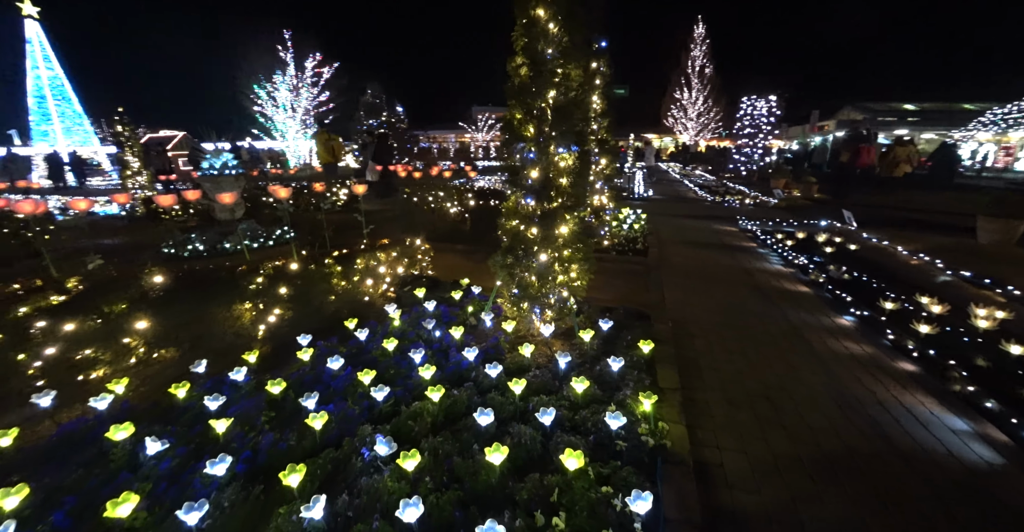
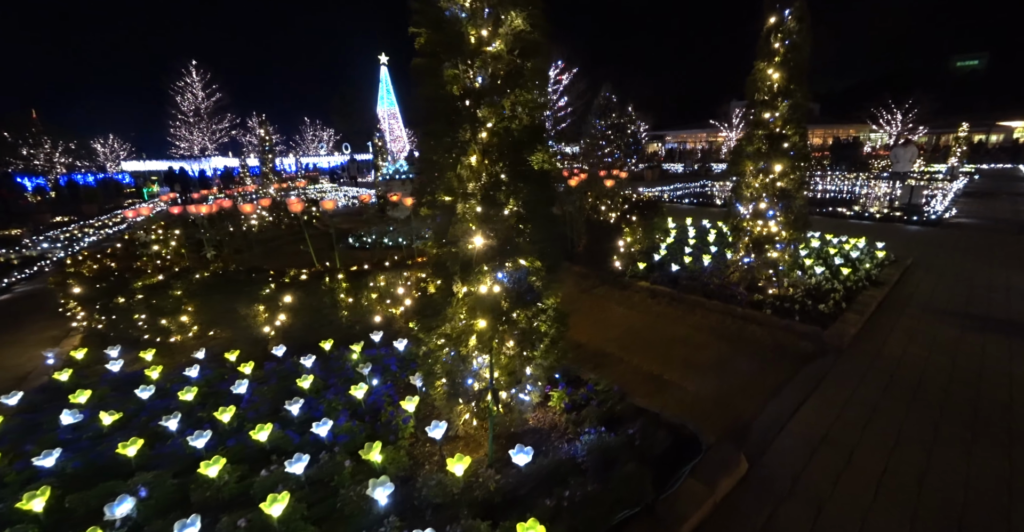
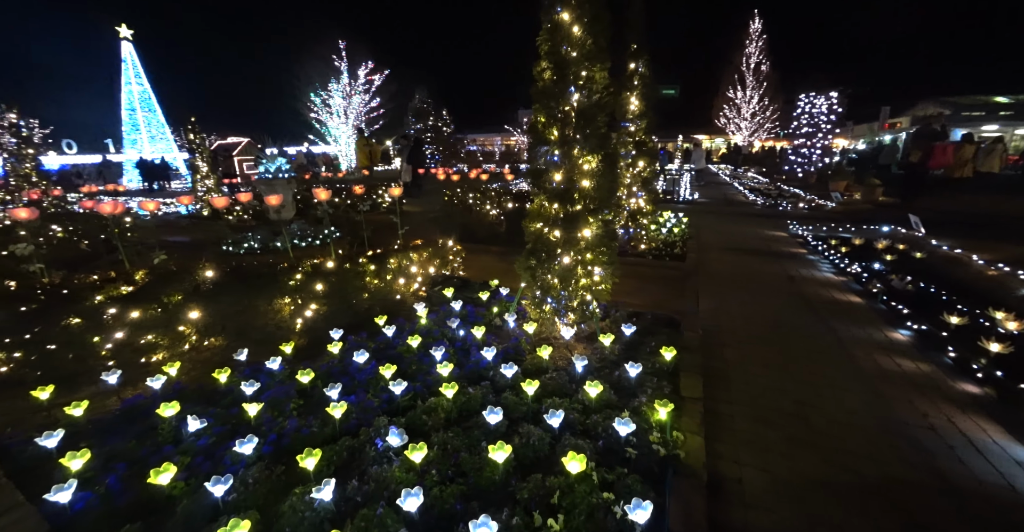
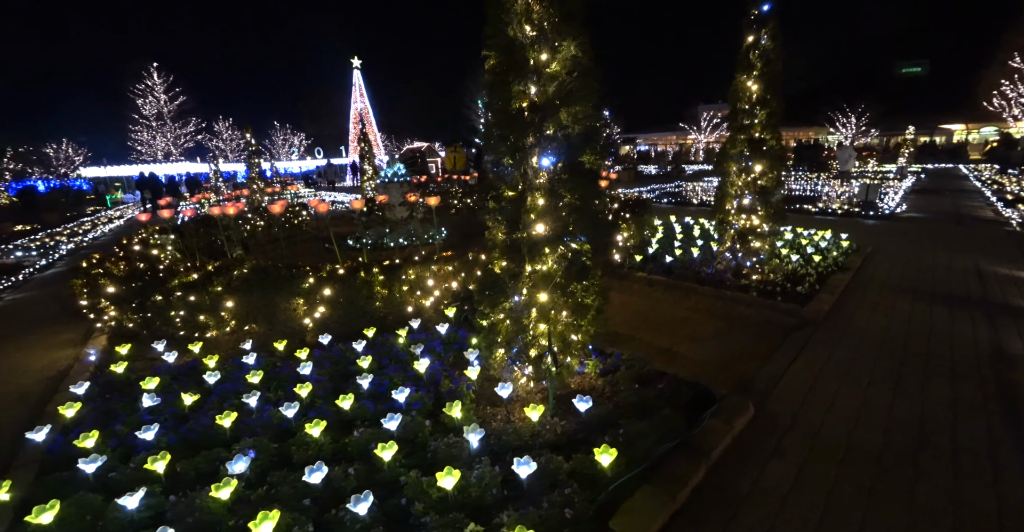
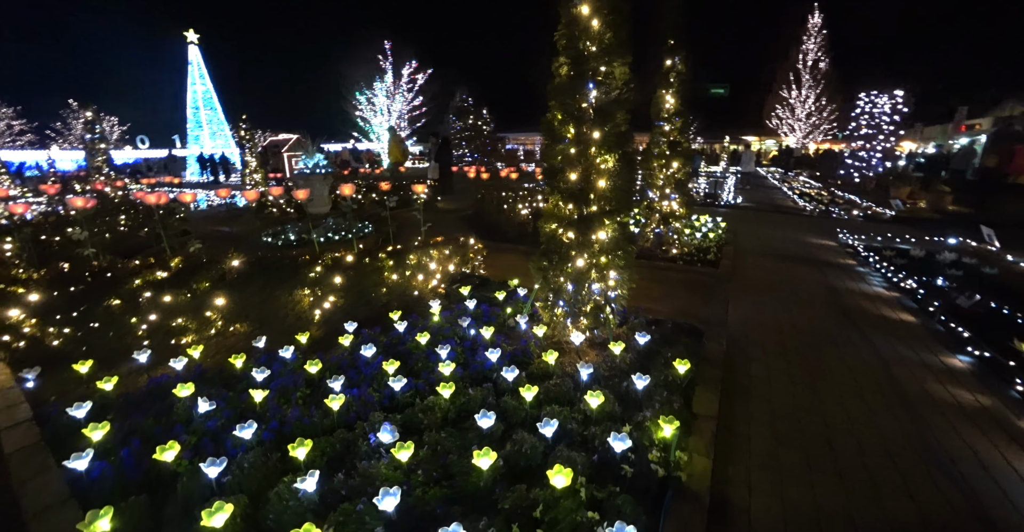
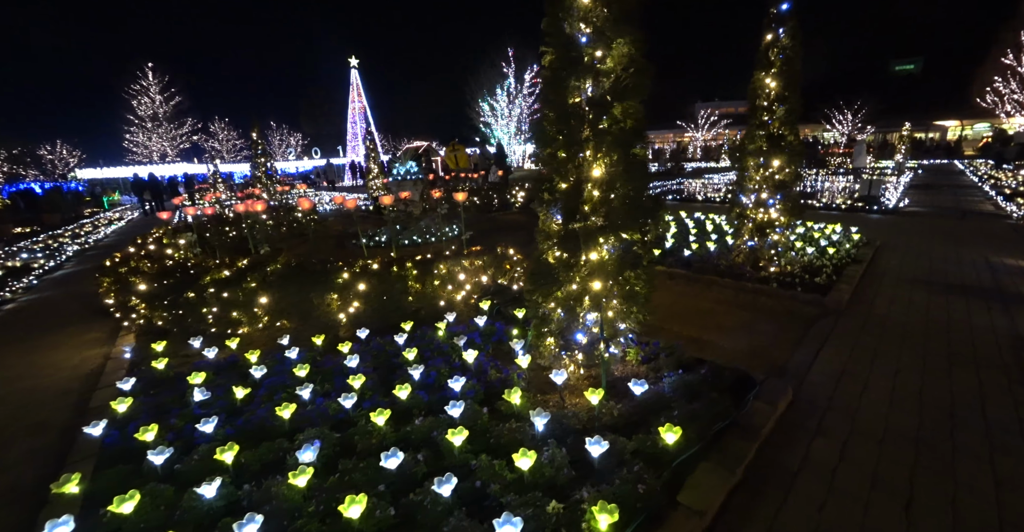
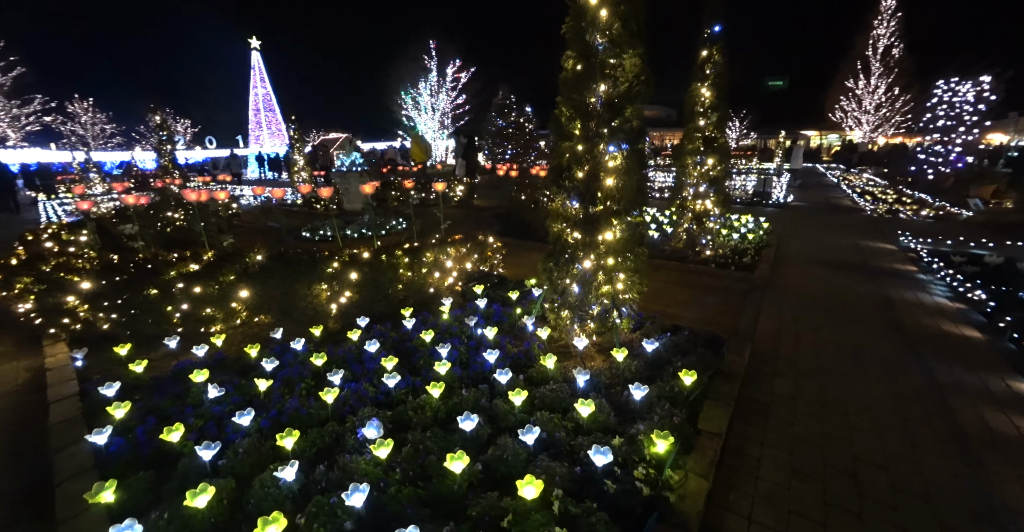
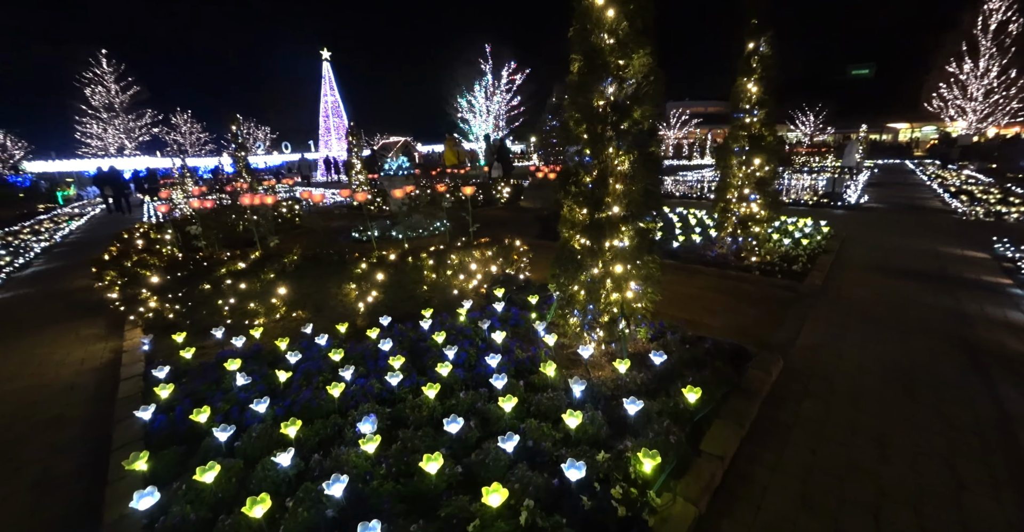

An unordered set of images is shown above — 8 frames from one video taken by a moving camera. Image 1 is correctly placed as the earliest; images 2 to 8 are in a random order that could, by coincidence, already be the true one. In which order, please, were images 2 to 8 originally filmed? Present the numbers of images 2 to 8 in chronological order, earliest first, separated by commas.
3, 5, 7, 8, 6, 4, 2
